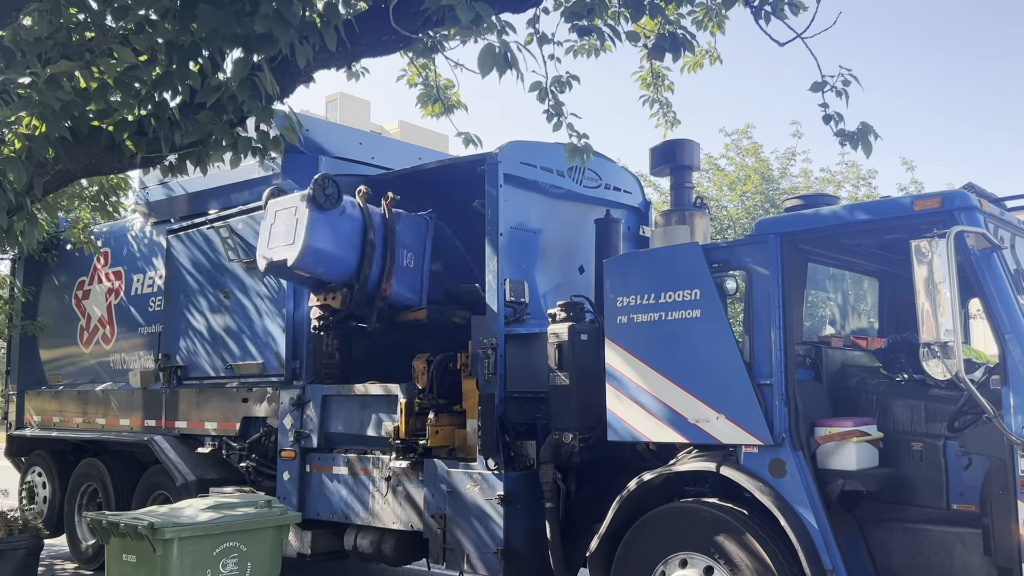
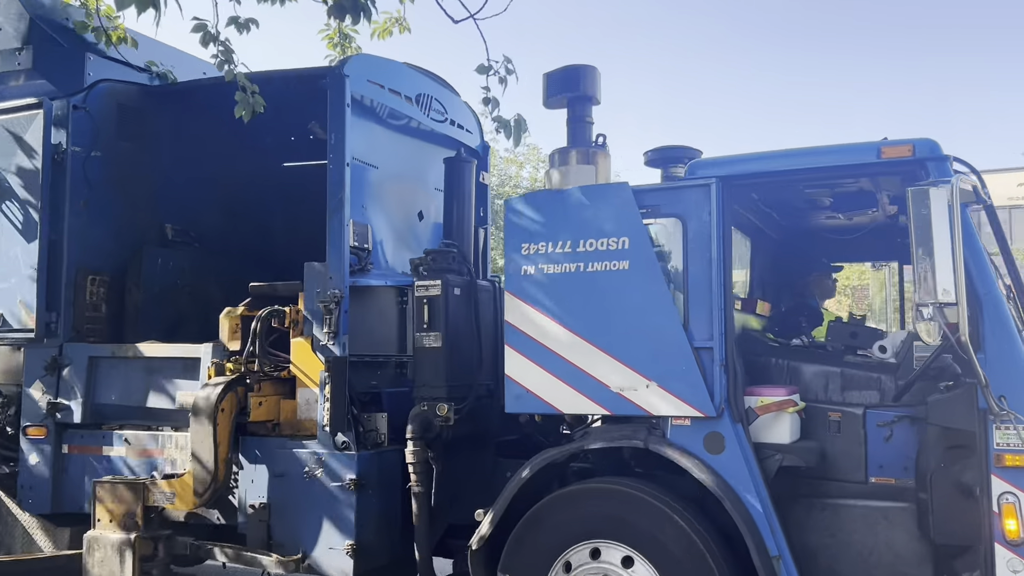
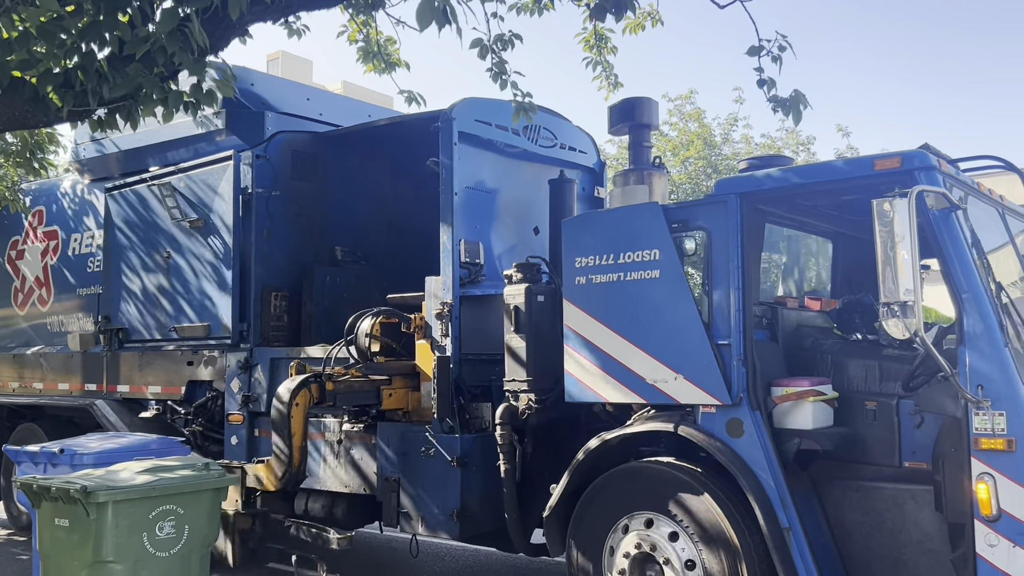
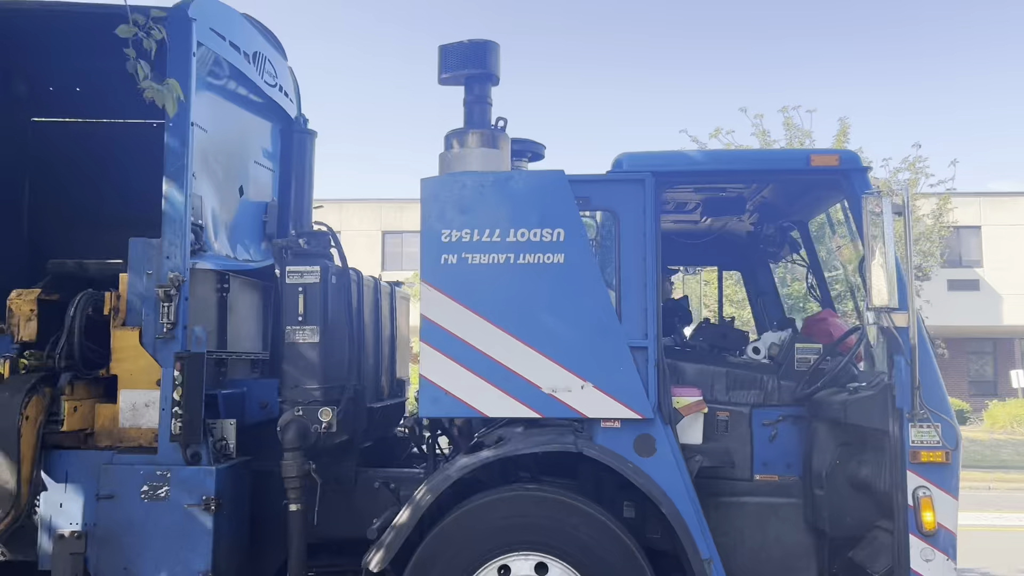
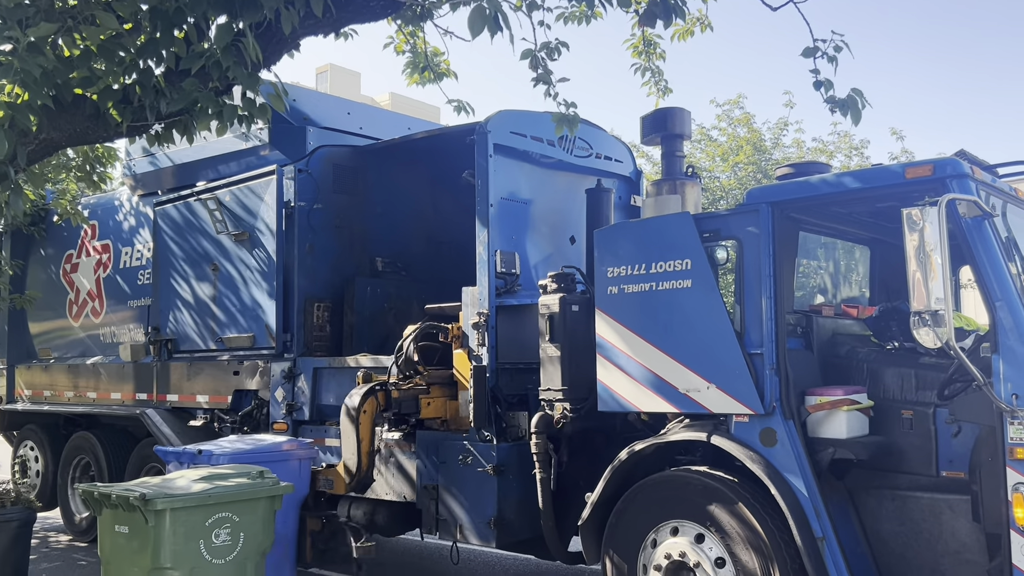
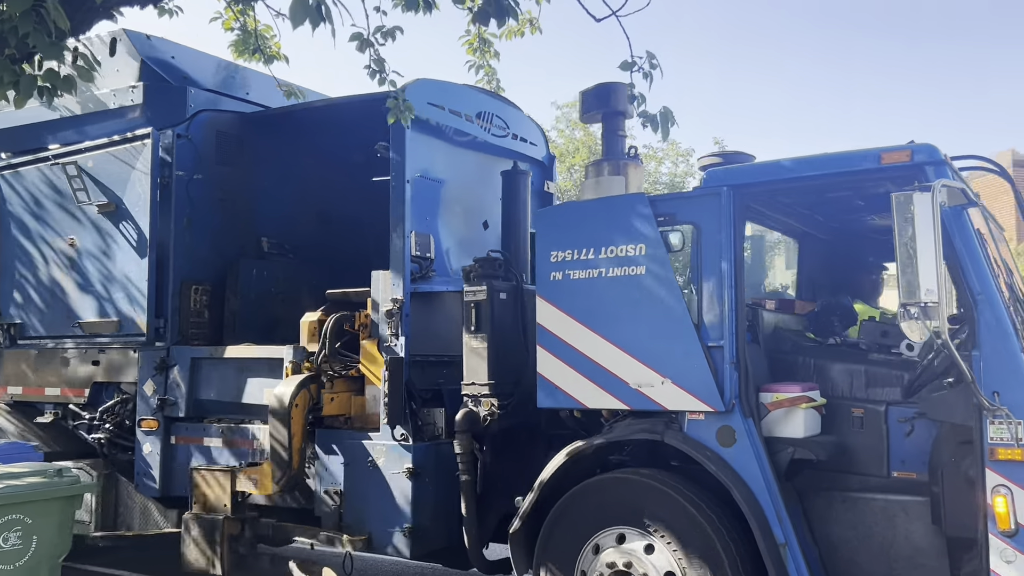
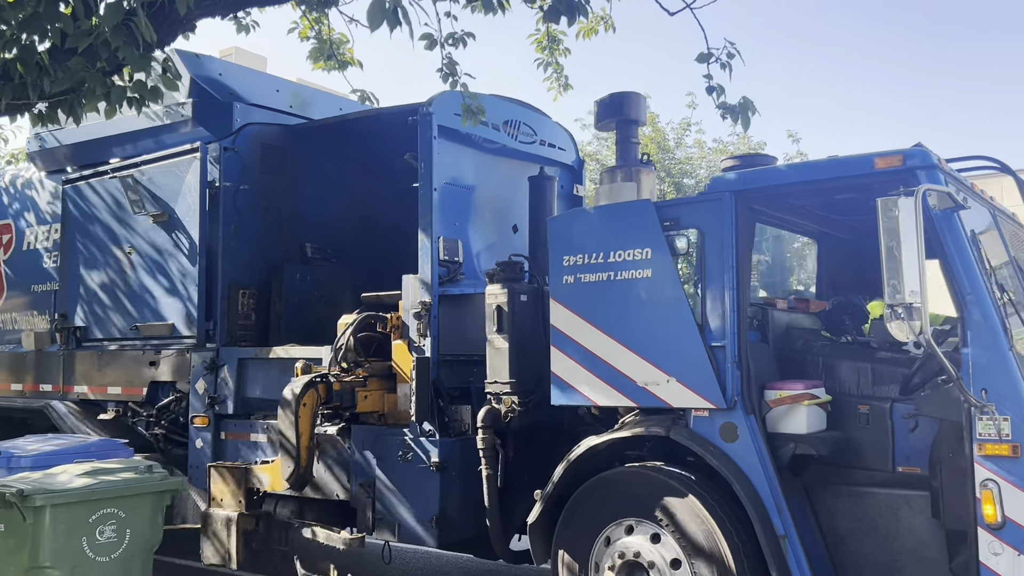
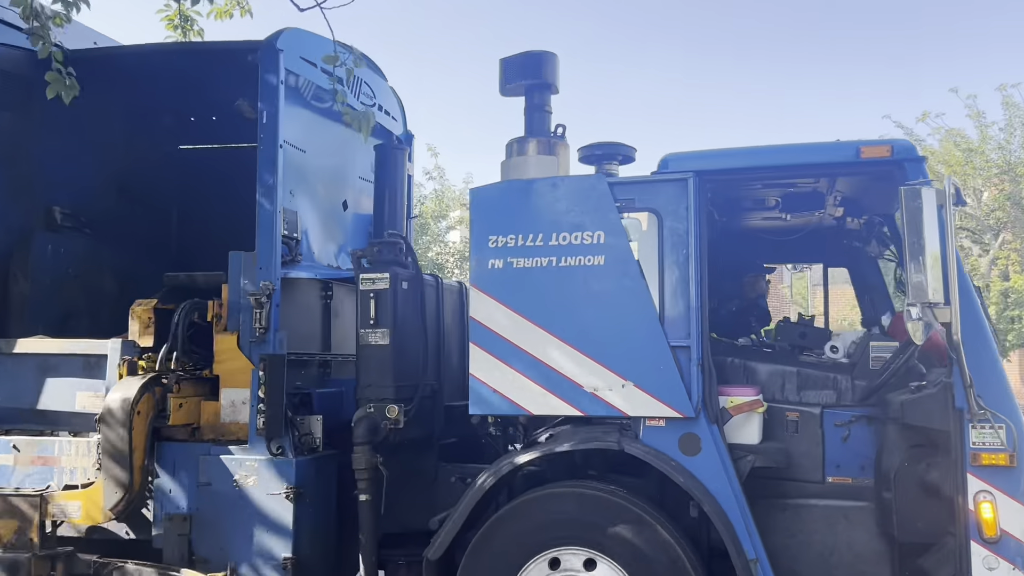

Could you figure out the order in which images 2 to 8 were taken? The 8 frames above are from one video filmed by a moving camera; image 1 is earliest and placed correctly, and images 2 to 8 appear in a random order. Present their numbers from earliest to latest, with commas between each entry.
5, 3, 7, 6, 2, 8, 4
